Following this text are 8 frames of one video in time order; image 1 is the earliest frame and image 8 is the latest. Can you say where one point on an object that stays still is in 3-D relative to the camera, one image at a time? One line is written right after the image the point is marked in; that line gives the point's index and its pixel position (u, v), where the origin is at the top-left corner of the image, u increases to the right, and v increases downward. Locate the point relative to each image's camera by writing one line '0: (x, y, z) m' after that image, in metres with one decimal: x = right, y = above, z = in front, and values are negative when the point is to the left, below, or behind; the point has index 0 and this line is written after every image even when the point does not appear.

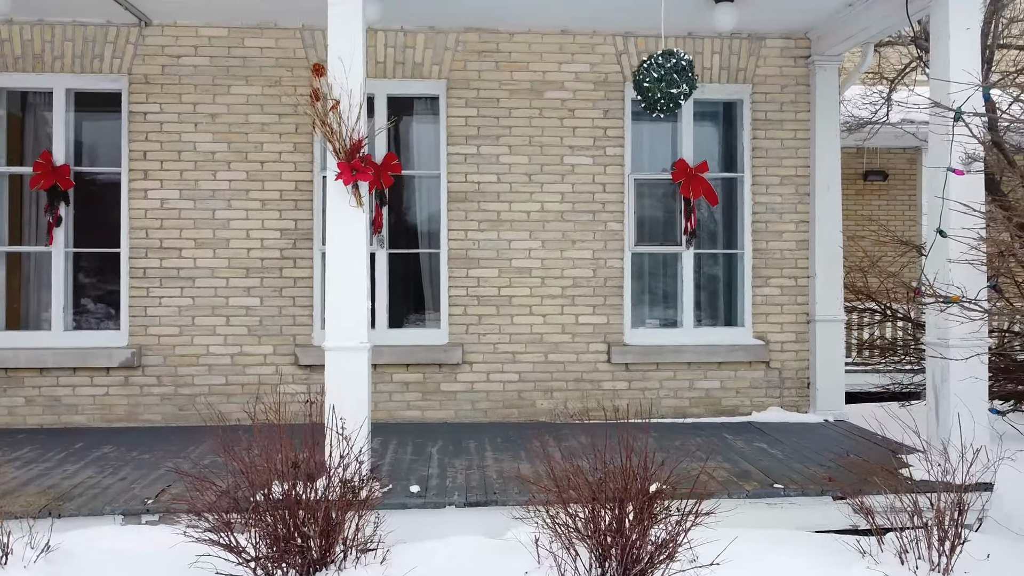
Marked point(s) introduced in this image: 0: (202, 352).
0: (-2.1, -0.4, +5.5) m
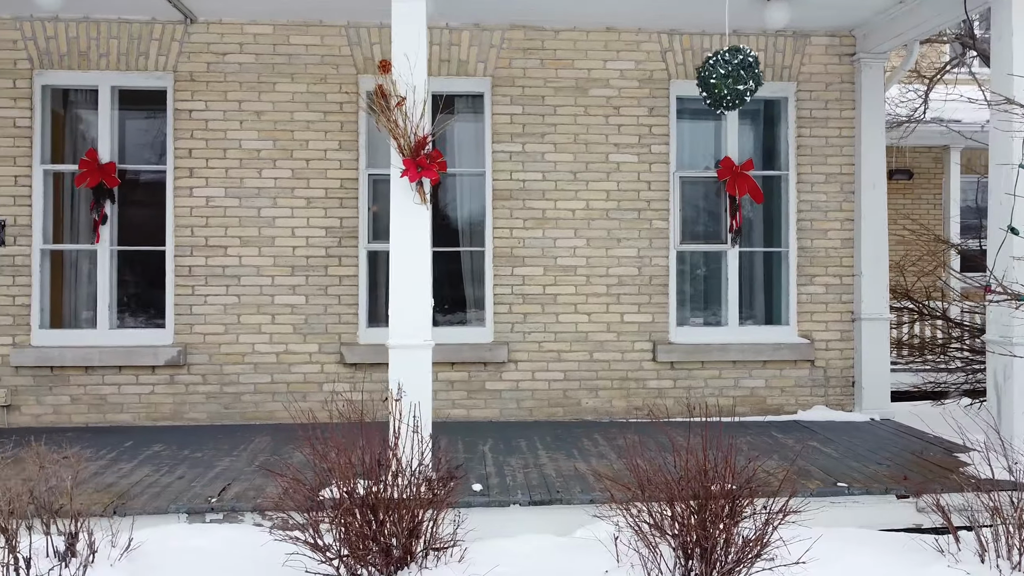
0: (-1.8, -0.4, +5.5) m
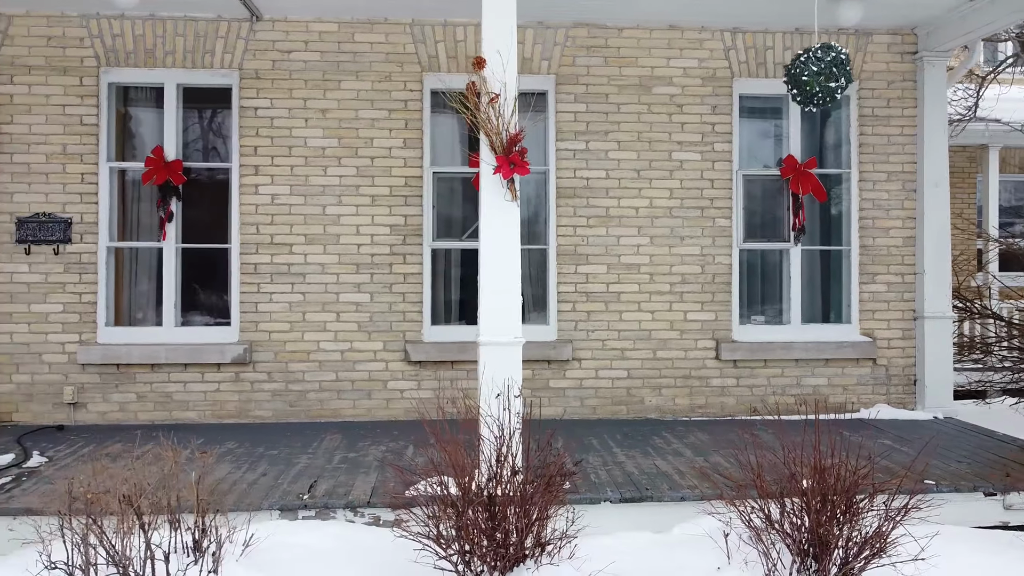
0: (-1.3, -0.4, +5.5) m
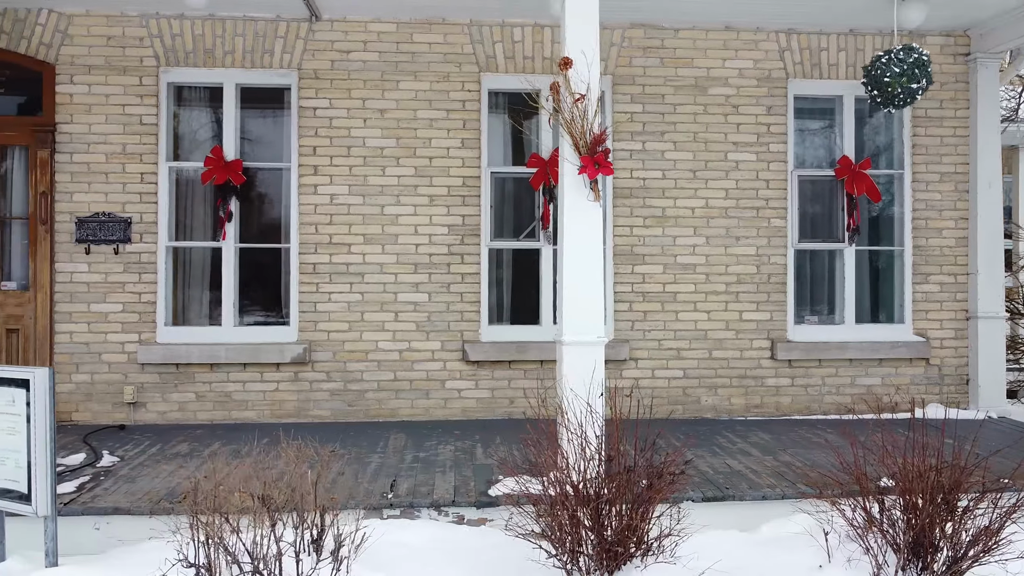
0: (-0.9, -0.4, +5.5) m
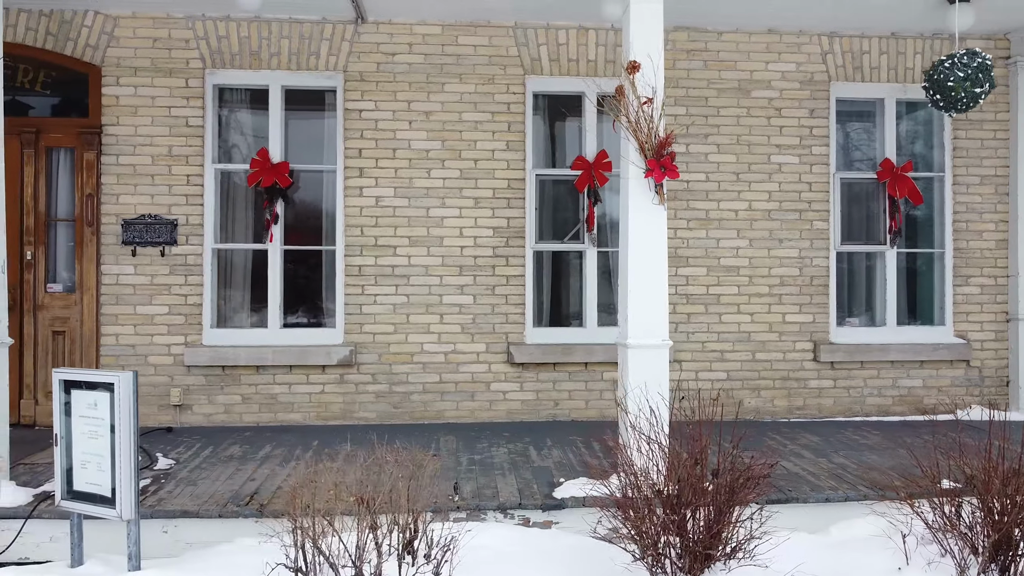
0: (-0.6, -0.4, +5.5) m
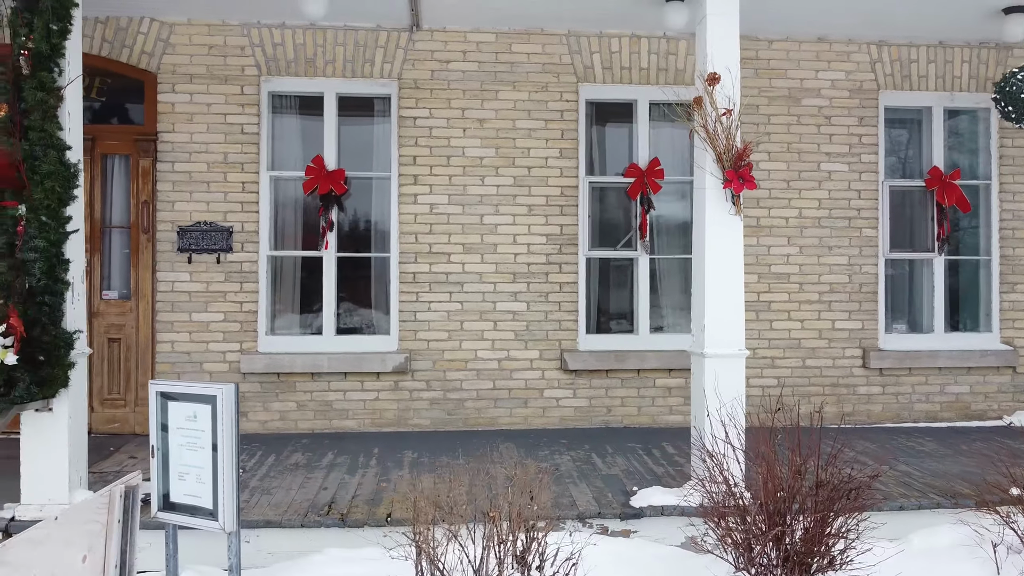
0: (-0.3, -0.5, +5.5) m
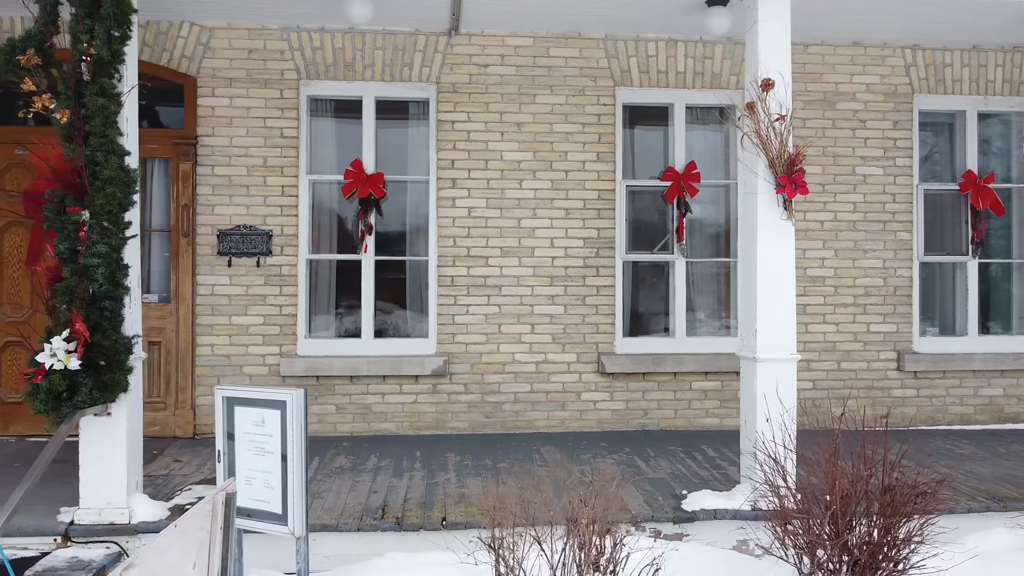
0: (0.0, -0.5, +5.5) m
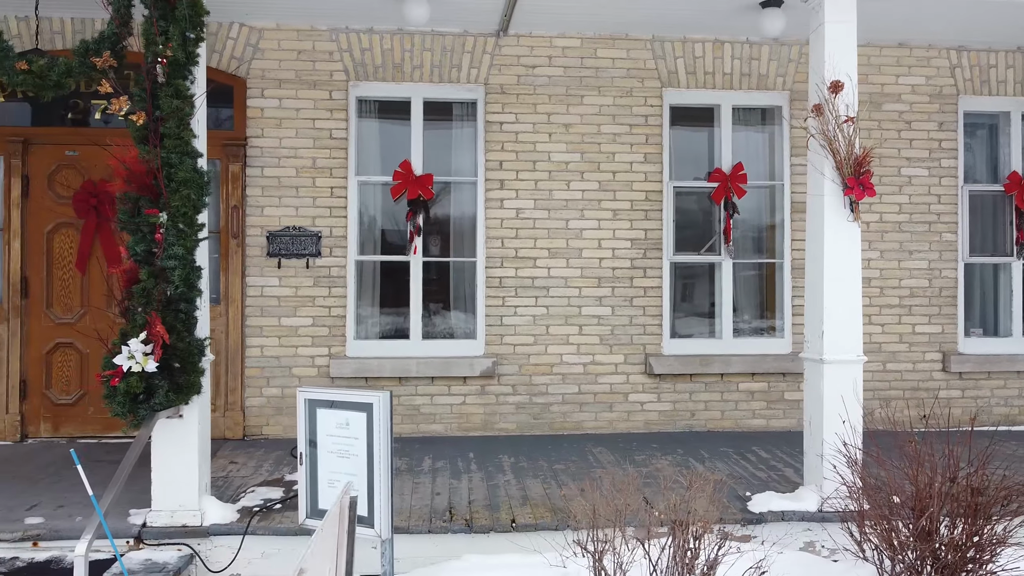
0: (+0.3, -0.5, +5.5) m
